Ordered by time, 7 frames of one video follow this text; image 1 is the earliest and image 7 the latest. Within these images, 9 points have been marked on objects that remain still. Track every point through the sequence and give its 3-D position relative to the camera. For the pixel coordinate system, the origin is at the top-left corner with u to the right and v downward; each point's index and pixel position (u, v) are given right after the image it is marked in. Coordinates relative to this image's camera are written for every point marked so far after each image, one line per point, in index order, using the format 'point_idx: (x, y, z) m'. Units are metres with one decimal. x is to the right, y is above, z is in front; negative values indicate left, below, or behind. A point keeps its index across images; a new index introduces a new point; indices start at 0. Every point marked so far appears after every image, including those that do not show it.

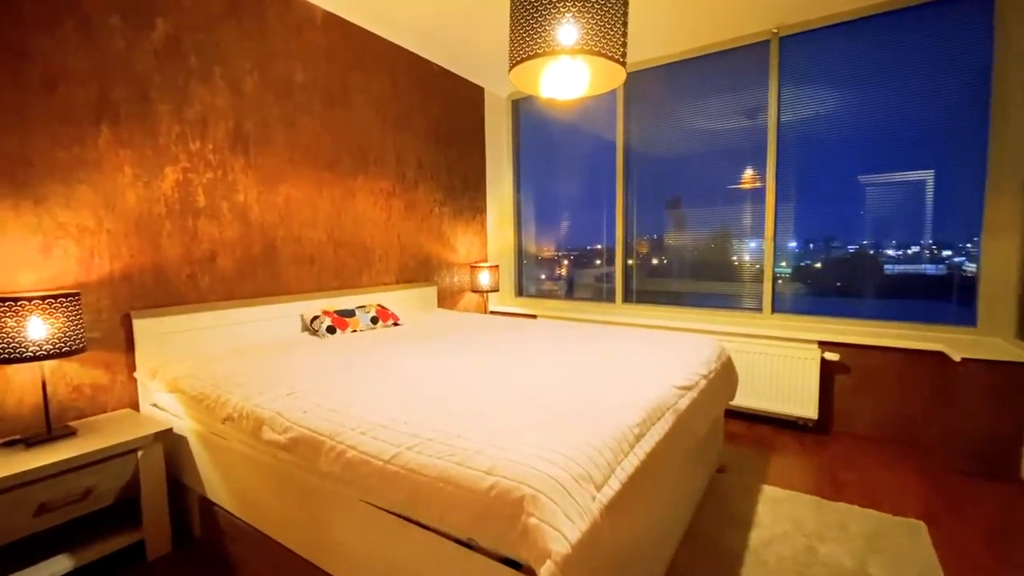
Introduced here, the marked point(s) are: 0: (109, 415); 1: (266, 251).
0: (-1.8, -0.6, +2.1) m
1: (-1.5, +0.2, +2.8) m
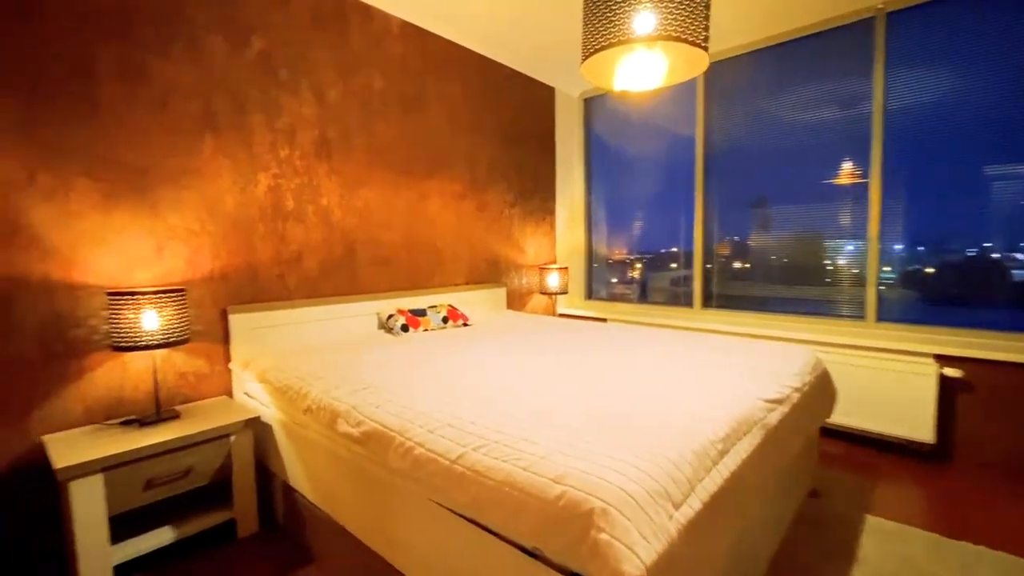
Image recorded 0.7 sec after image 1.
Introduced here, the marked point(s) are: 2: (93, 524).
0: (-1.5, -0.6, +2.3) m
1: (-1.0, +0.2, +2.9) m
2: (-1.5, -0.8, +1.7) m
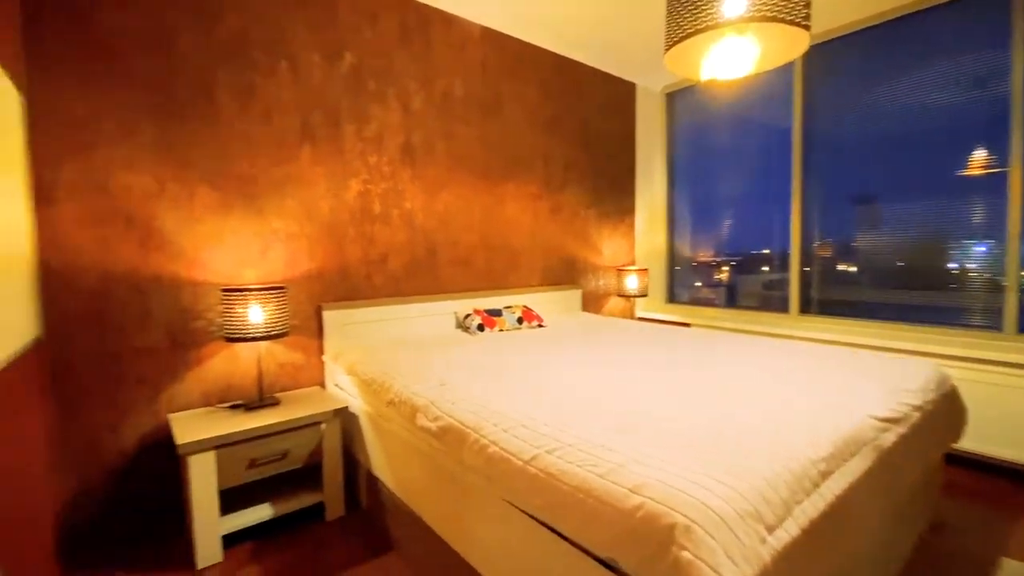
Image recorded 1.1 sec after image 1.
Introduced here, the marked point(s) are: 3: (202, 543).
0: (-1.1, -0.5, +2.5) m
1: (-0.5, +0.2, +3.0) m
2: (-1.2, -0.8, +1.9) m
3: (-1.2, -1.0, +1.9) m
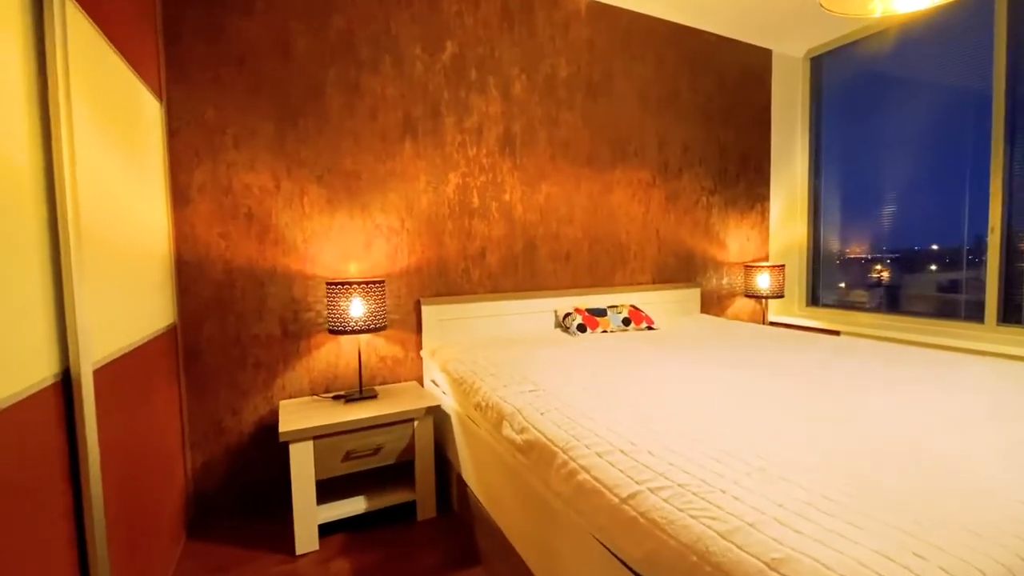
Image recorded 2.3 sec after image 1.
0: (-0.6, -0.5, +2.5) m
1: (+0.1, +0.3, +2.9) m
2: (-0.8, -0.8, +1.9) m
3: (-0.9, -1.0, +1.9) m
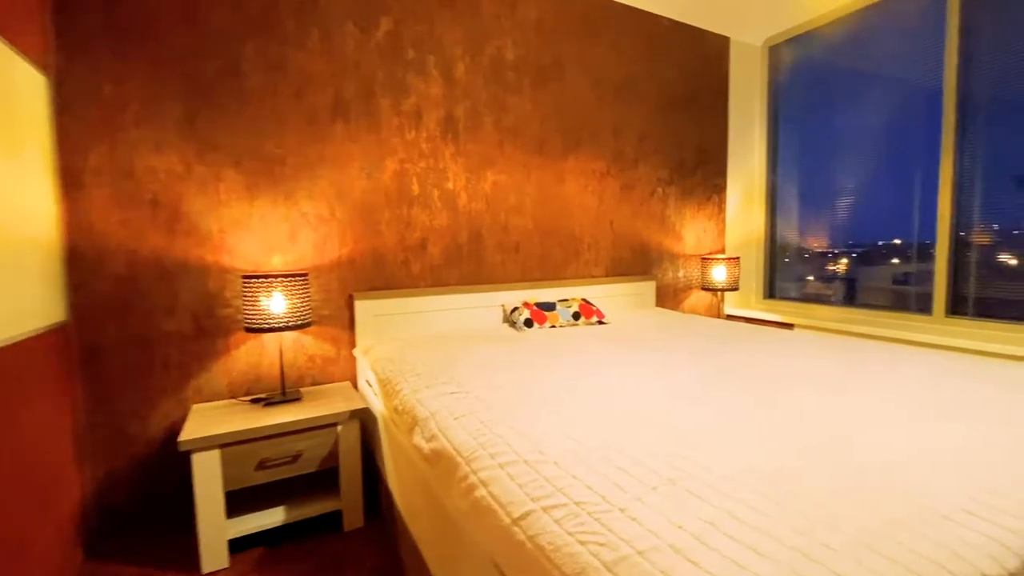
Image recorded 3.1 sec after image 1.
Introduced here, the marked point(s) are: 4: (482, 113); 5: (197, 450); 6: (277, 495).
0: (-0.9, -0.5, +2.3) m
1: (-0.2, +0.3, +2.7) m
2: (-1.1, -0.8, +1.7) m
3: (-1.1, -1.0, +1.7) m
4: (-0.2, +1.0, +2.7) m
5: (-1.2, -0.6, +1.7) m
6: (-1.0, -0.9, +2.0) m
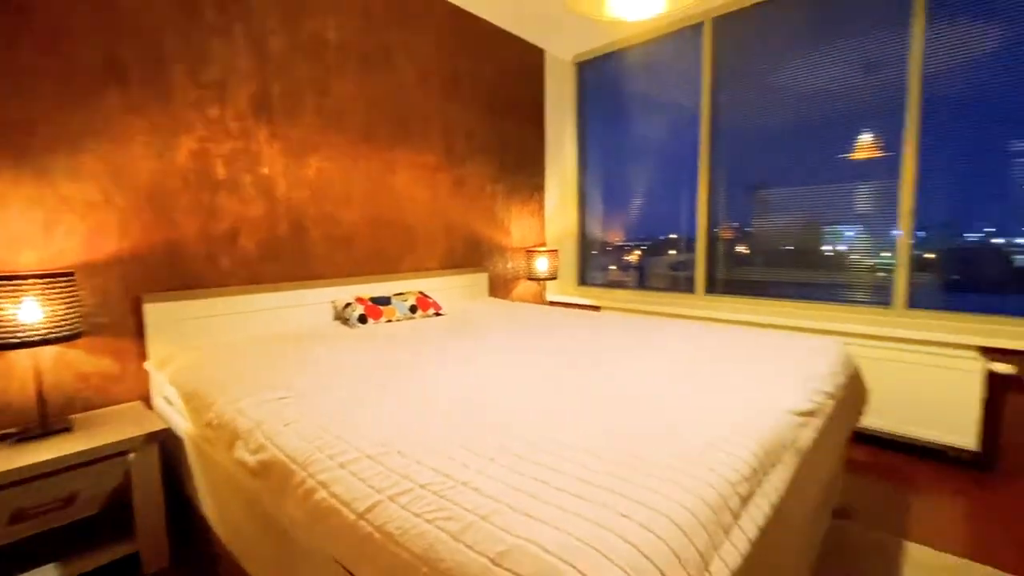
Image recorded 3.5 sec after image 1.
0: (-1.6, -0.5, +1.9) m
1: (-1.2, +0.3, +2.5) m
2: (-1.6, -0.8, +1.3) m
3: (-1.6, -1.0, +1.3) m
4: (-1.1, +1.0, +2.5) m
5: (-1.7, -0.6, +1.2) m
6: (-1.6, -0.9, +1.6) m
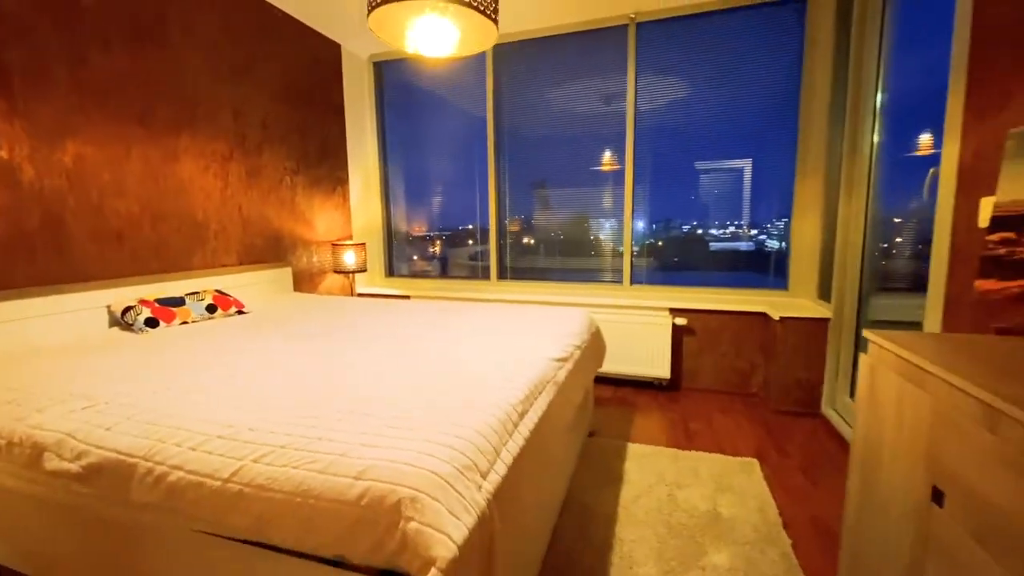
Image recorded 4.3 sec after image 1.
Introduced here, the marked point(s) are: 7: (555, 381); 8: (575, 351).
0: (-2.3, -0.5, +1.4) m
1: (-2.1, +0.3, +2.1) m
2: (-2.0, -0.9, +0.9) m
3: (-2.0, -1.0, +0.9) m
4: (-2.1, +1.0, +2.1) m
5: (-2.0, -0.7, +0.8) m
6: (-2.1, -1.0, +1.2) m
7: (+0.2, -0.3, +1.7) m
8: (+0.3, -0.3, +2.1) m
